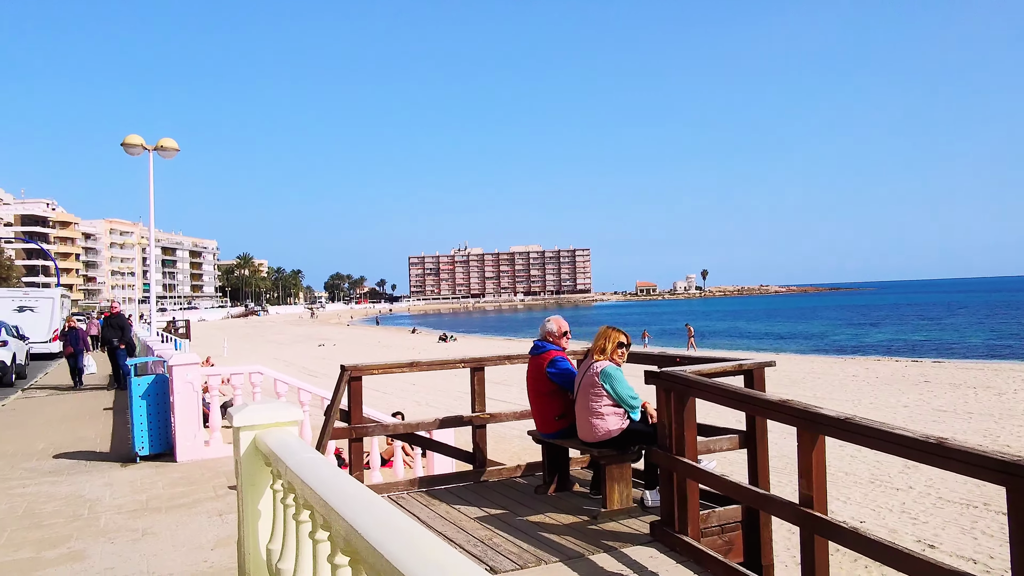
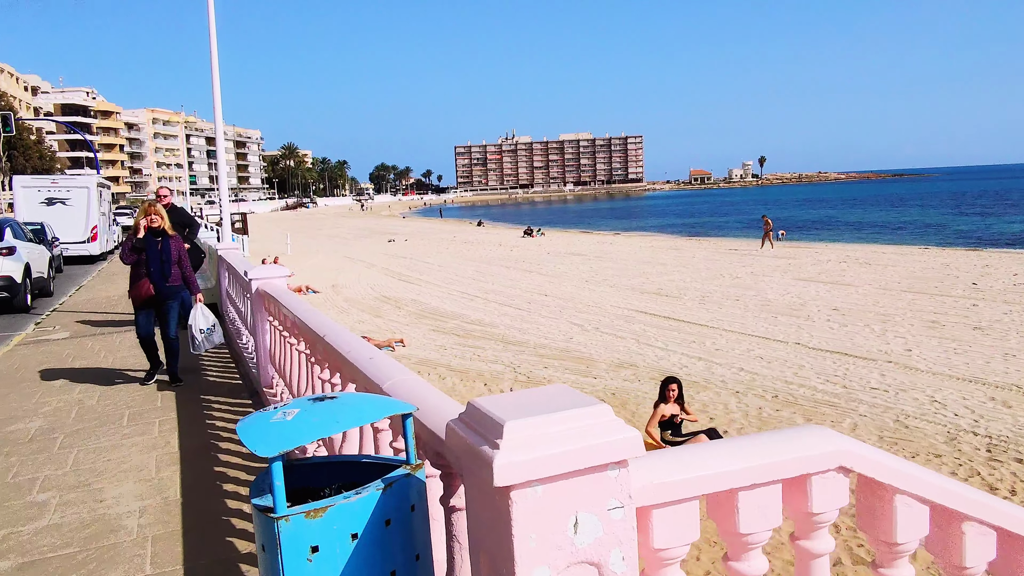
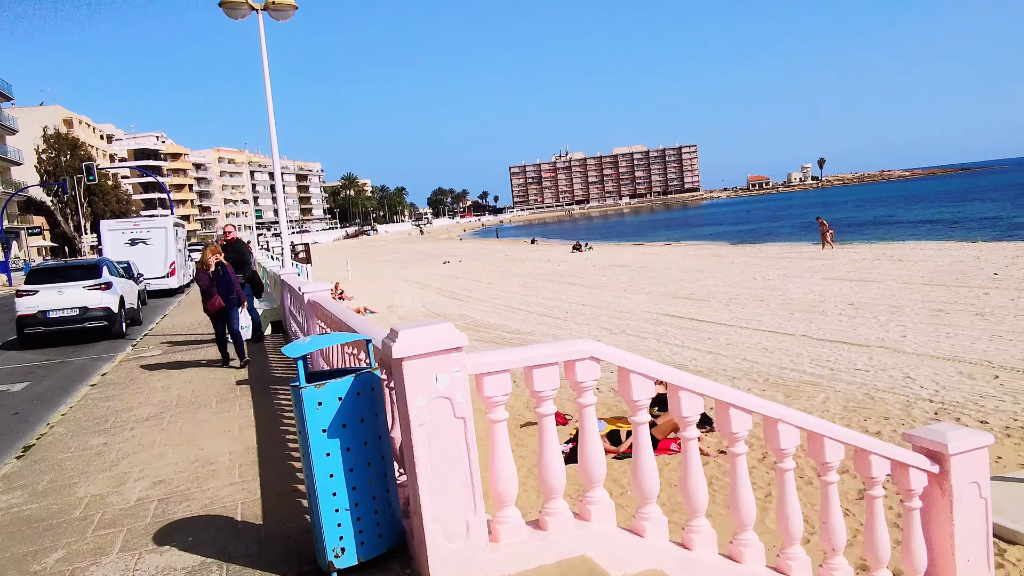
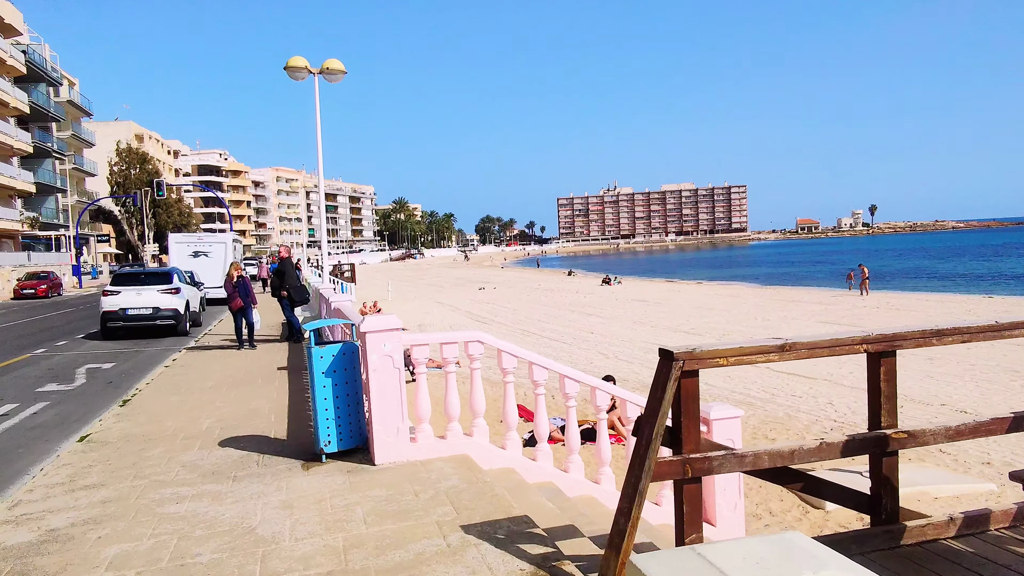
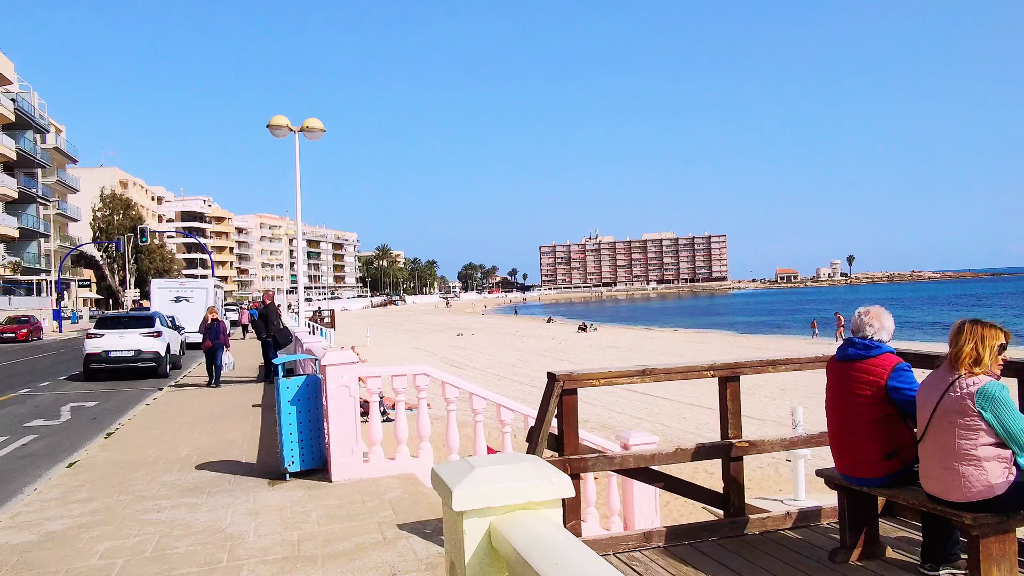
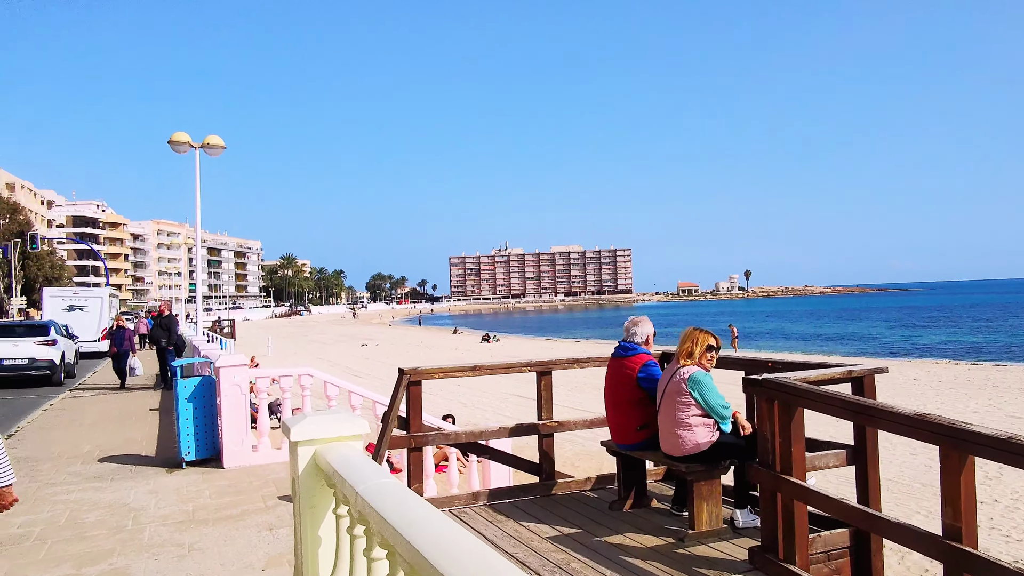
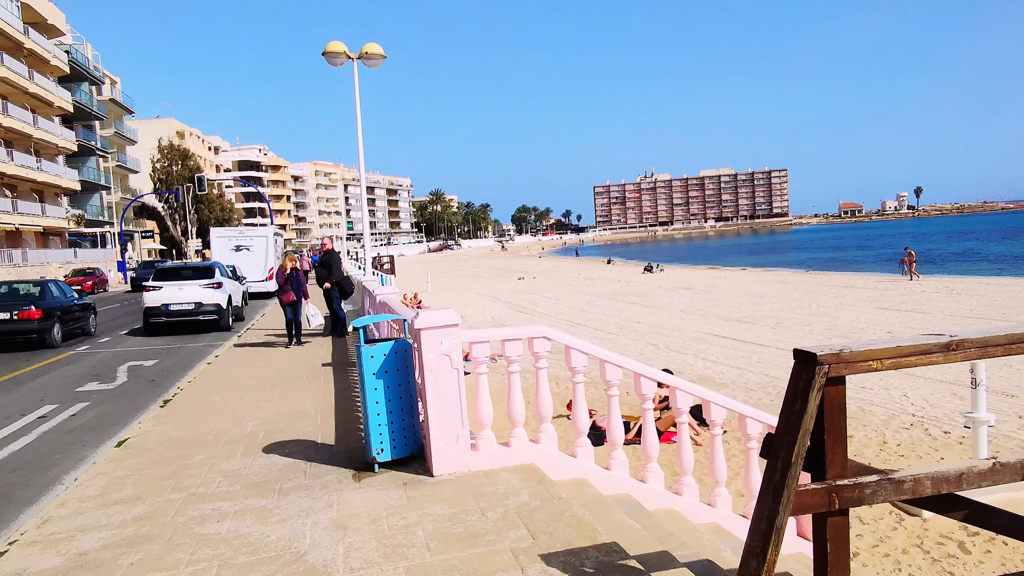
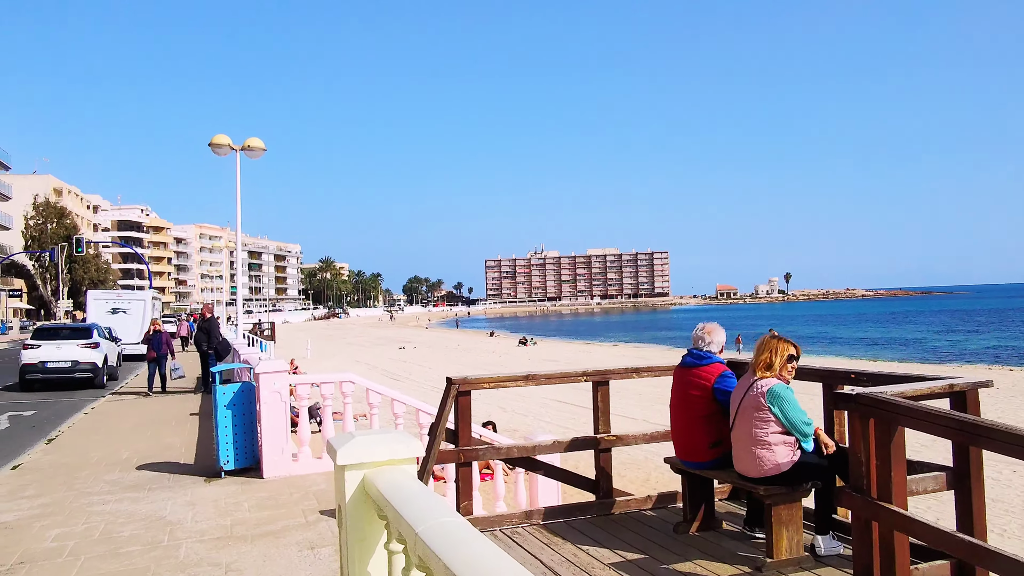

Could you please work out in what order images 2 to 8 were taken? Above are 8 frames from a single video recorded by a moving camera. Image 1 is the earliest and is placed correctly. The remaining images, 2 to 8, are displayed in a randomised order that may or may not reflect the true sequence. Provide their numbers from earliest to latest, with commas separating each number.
6, 8, 5, 4, 7, 3, 2
